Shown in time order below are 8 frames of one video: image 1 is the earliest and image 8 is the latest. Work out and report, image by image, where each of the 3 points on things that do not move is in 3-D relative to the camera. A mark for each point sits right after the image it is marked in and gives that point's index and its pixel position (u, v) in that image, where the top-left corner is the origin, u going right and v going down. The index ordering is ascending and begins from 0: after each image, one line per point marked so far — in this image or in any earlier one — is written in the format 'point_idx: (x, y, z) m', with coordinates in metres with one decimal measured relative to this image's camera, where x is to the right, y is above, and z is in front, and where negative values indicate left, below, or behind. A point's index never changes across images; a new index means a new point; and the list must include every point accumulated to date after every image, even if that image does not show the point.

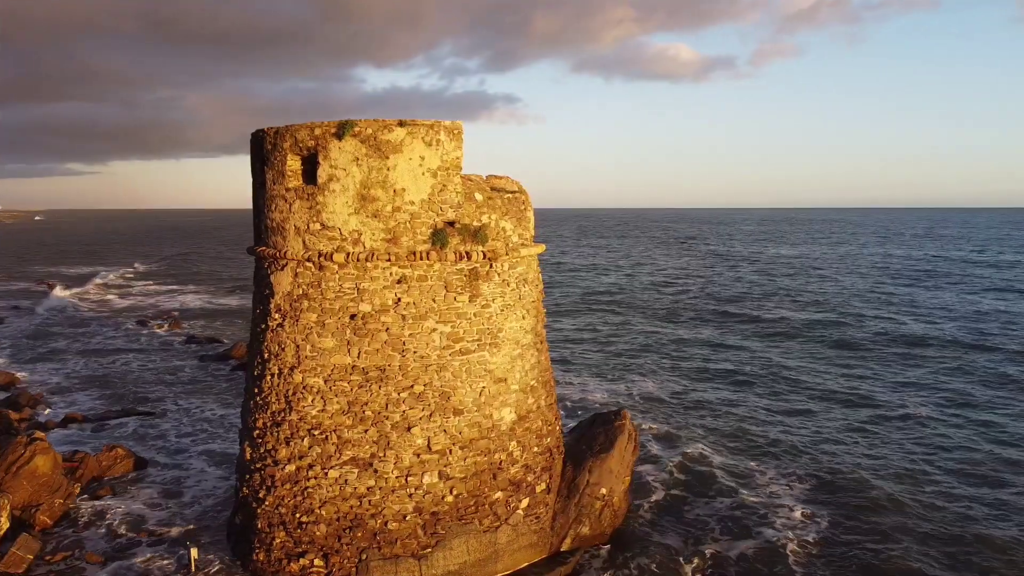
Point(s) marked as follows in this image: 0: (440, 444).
0: (-0.8, -1.8, +9.2) m
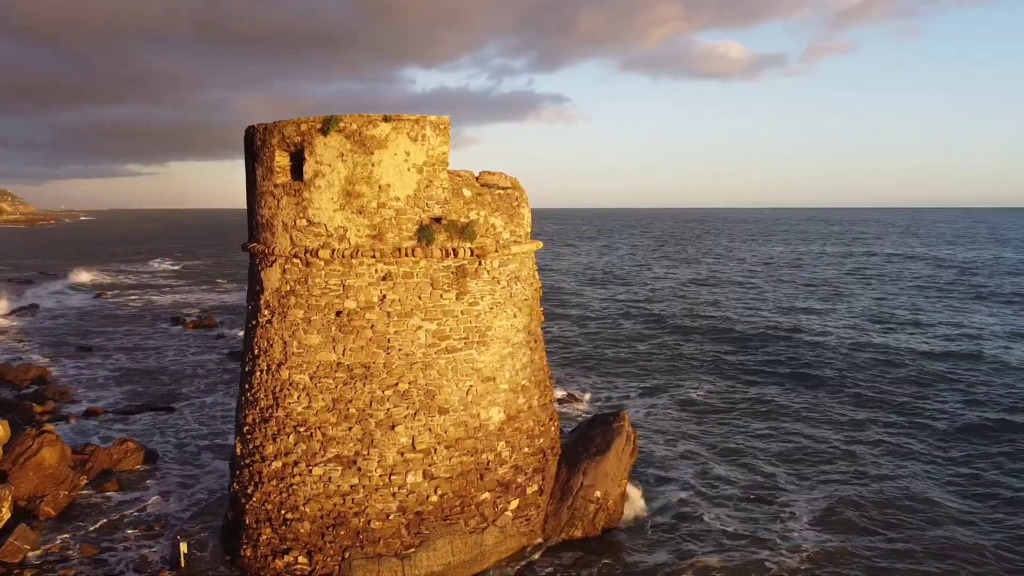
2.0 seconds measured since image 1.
0: (-1.0, -1.8, +9.1) m
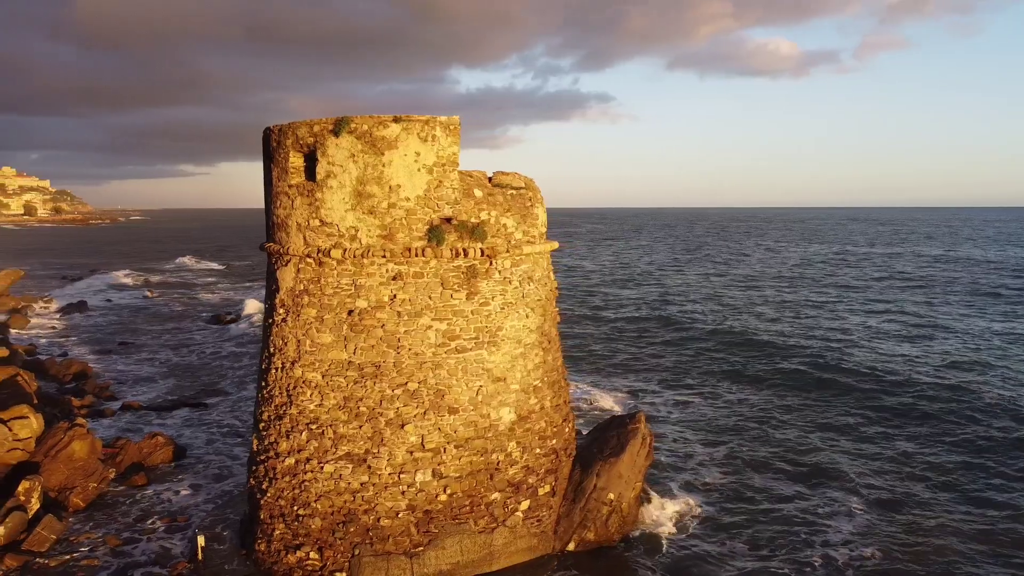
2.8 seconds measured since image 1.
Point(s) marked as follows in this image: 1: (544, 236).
0: (-0.9, -1.8, +9.2) m
1: (+0.4, +0.7, +10.5) m
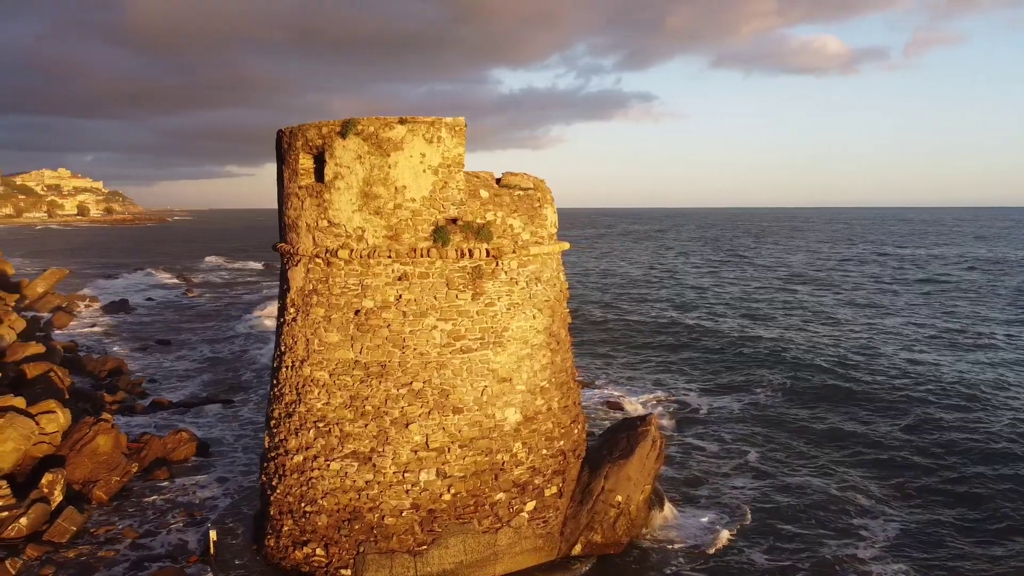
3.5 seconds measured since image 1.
0: (-0.8, -1.8, +9.2) m
1: (+0.5, +0.7, +10.5) m
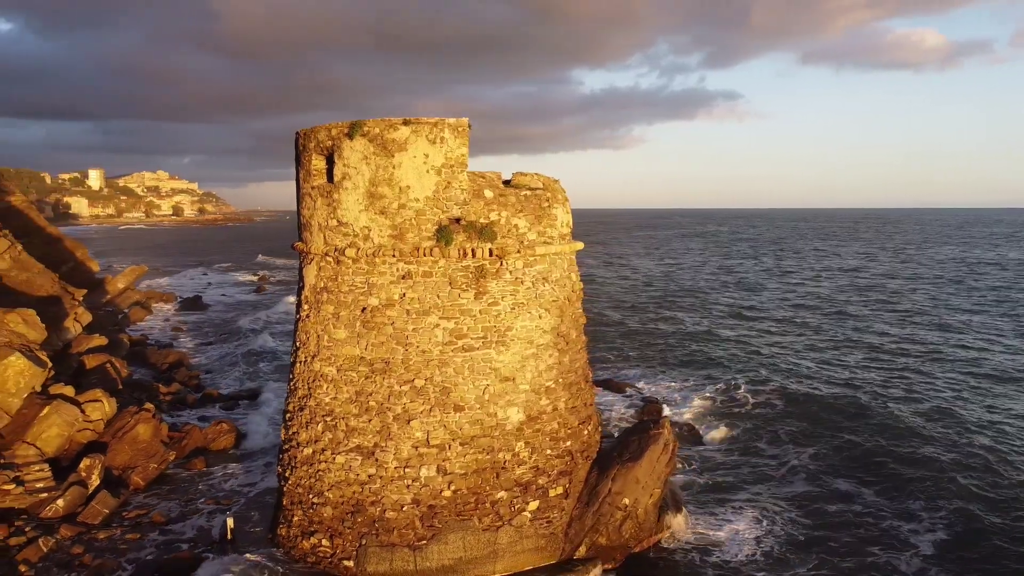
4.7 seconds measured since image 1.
0: (-0.8, -1.7, +9.3) m
1: (+0.7, +0.7, +10.5) m
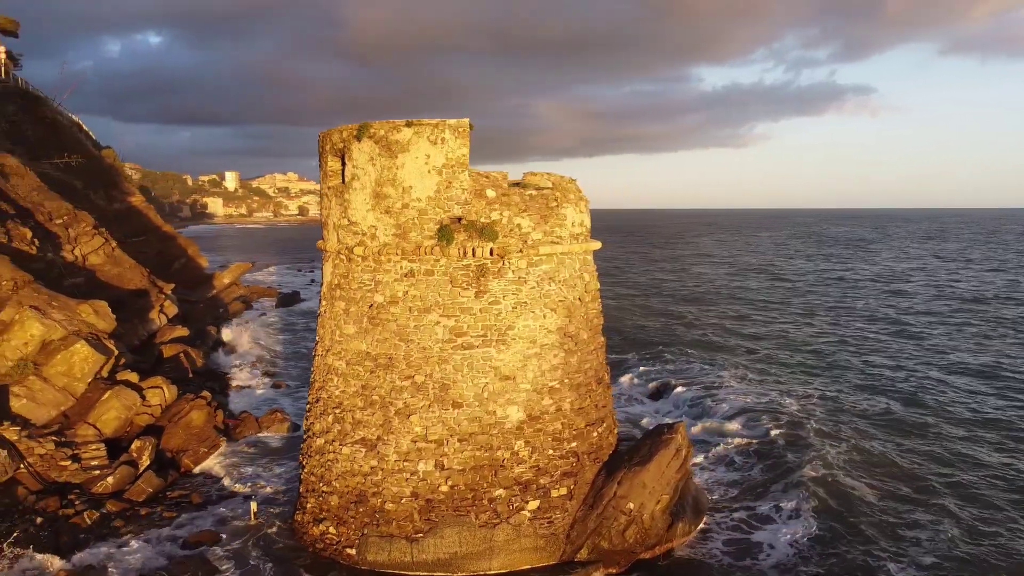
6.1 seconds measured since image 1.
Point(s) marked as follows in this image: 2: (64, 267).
0: (-0.9, -1.7, +9.5) m
1: (+0.8, +0.7, +10.4) m
2: (-9.6, +0.4, +17.4) m
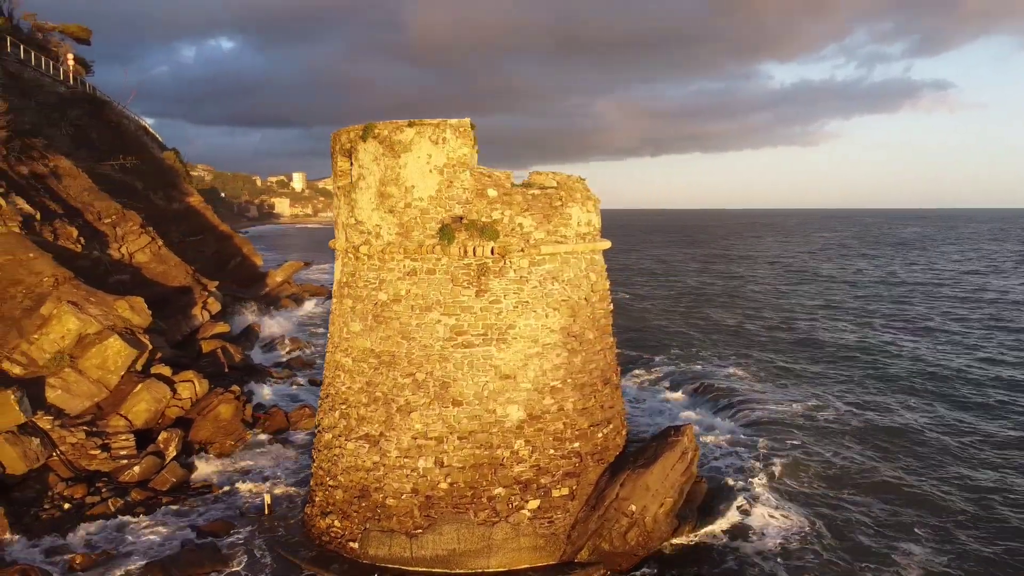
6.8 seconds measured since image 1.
0: (-0.9, -1.7, +9.6) m
1: (+0.9, +0.7, +10.4) m
2: (-9.0, +0.5, +18.1) m
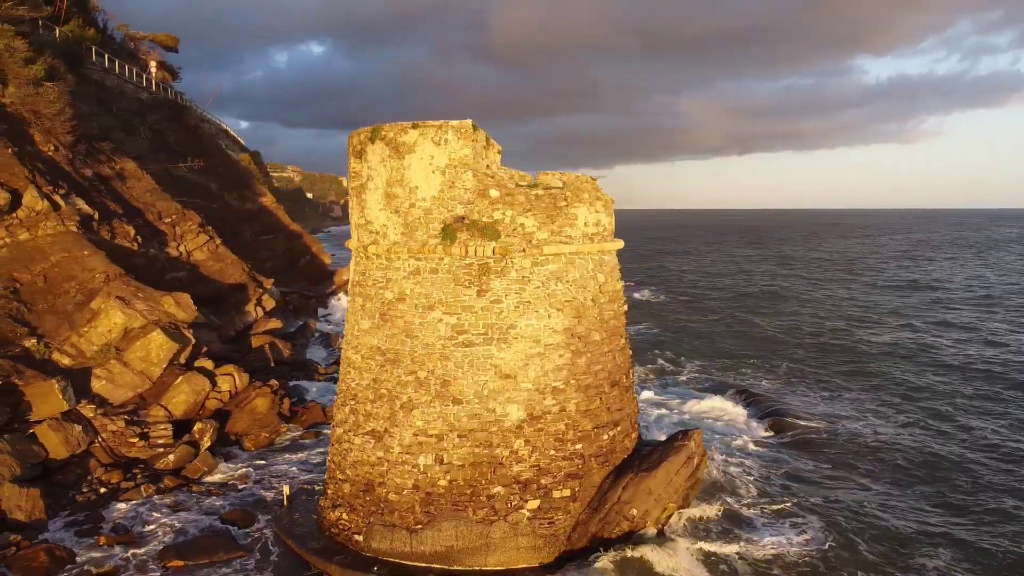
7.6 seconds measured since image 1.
0: (-0.9, -1.7, +9.7) m
1: (+1.0, +0.7, +10.3) m
2: (-8.1, +0.6, +19.0) m
